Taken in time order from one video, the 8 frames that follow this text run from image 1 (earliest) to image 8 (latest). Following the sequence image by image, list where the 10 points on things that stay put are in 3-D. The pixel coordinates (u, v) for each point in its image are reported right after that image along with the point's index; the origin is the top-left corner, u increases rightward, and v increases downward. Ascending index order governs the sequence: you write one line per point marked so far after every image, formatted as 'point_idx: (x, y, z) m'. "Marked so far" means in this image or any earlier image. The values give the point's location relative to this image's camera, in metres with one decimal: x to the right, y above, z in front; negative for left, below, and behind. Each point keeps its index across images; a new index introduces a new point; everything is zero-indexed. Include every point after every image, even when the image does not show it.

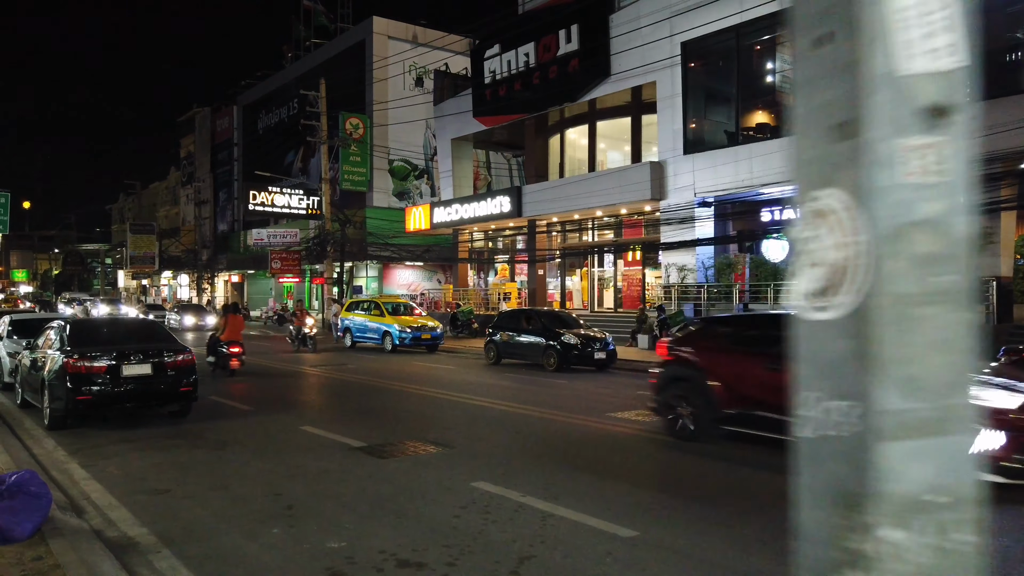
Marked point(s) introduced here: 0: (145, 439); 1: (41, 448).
0: (-4.4, -1.8, +9.7) m
1: (-5.3, -1.8, +9.2) m
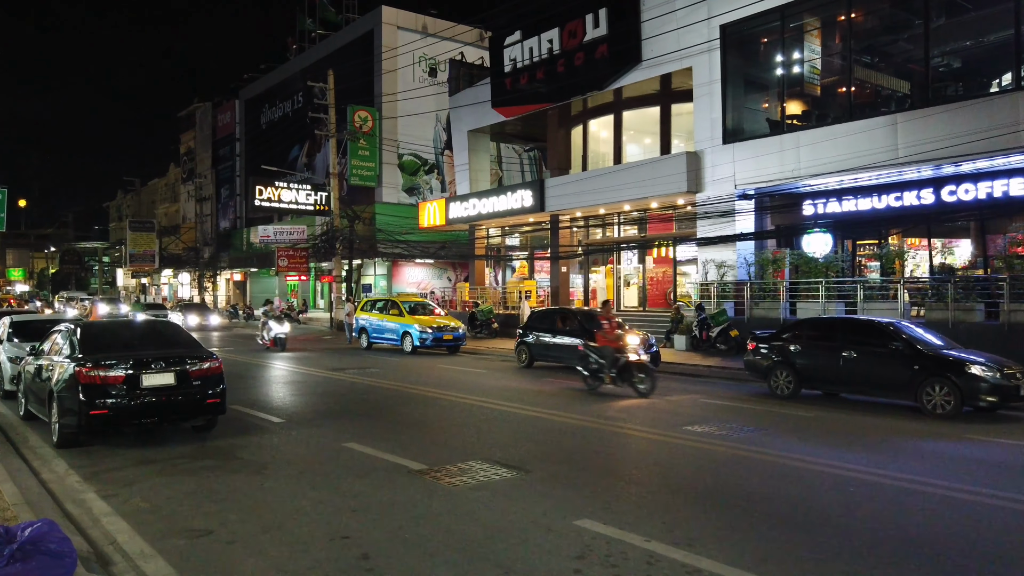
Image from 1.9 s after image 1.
0: (-3.6, -1.8, +8.5) m
1: (-4.5, -1.8, +8.0) m
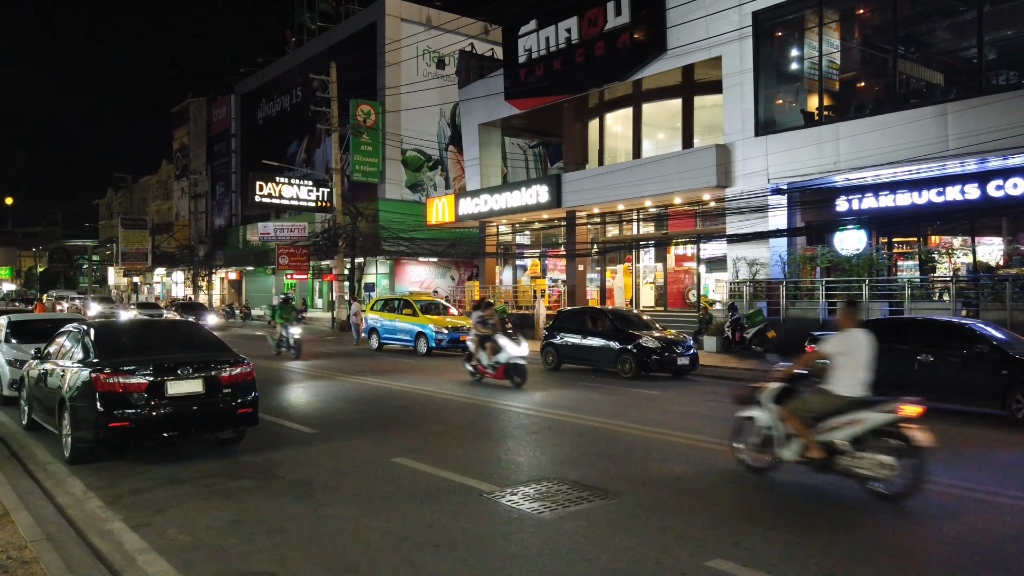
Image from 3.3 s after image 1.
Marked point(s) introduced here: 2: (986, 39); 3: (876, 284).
0: (-2.9, -1.7, +7.5) m
1: (-3.8, -1.7, +7.0) m
2: (+10.0, +5.2, +17.3) m
3: (+7.8, +0.1, +17.8) m
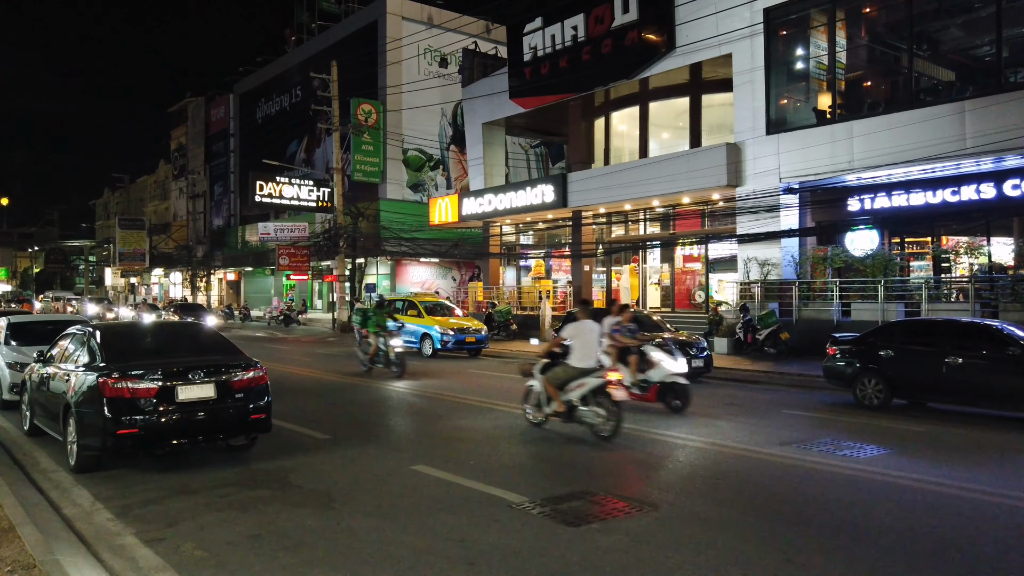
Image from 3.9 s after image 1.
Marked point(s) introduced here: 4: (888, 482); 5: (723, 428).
0: (-2.6, -1.7, +7.1) m
1: (-3.5, -1.7, +6.6) m
2: (+10.2, +5.2, +17.1) m
3: (+8.0, +0.1, +17.5) m
4: (+3.3, -1.7, +7.3) m
5: (+2.6, -1.7, +10.2) m
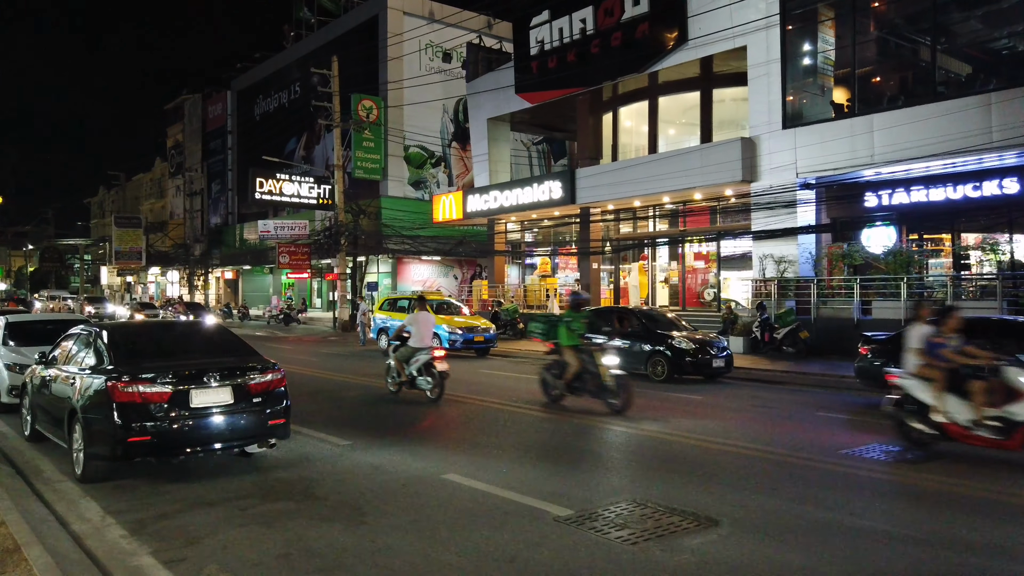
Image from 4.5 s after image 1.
0: (-2.3, -1.7, +6.7) m
1: (-3.2, -1.7, +6.1) m
2: (+10.4, +5.3, +16.6) m
3: (+8.3, +0.1, +17.0) m
4: (+3.6, -1.7, +6.9) m
5: (+2.9, -1.7, +9.7) m
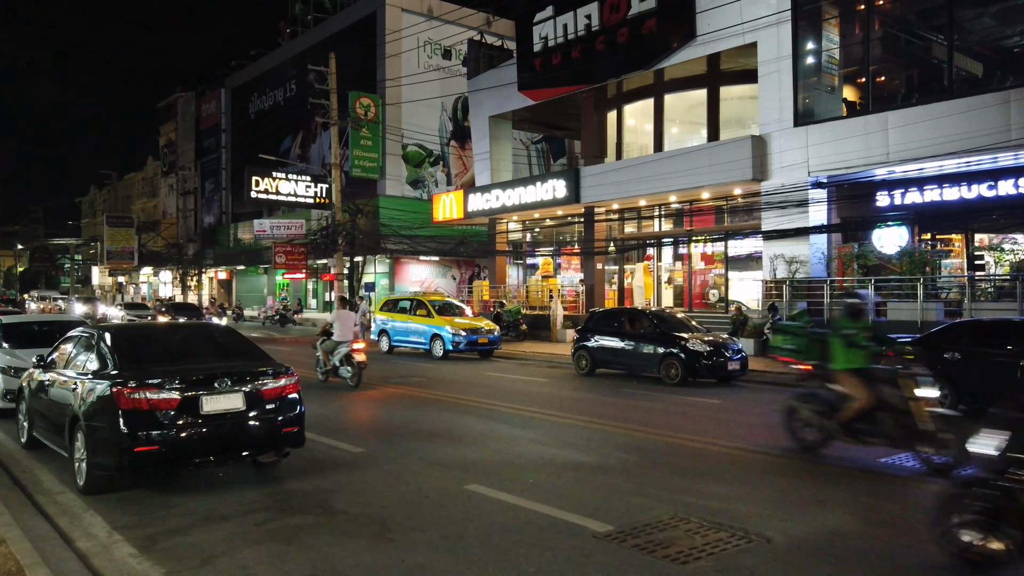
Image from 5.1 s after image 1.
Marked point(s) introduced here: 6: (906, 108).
0: (-2.0, -1.7, +6.2) m
1: (-2.9, -1.7, +5.7) m
2: (+10.6, +5.2, +16.3) m
3: (+8.5, +0.1, +16.7) m
4: (+3.9, -1.7, +6.5) m
5: (+3.1, -1.7, +9.3) m
6: (+8.6, +3.9, +18.0) m
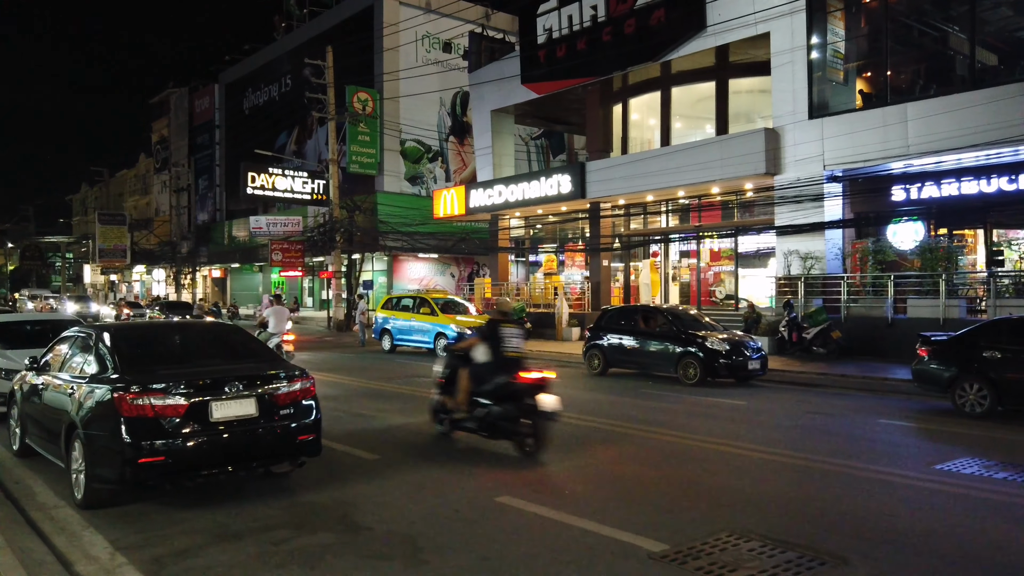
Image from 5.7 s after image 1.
0: (-1.8, -1.7, +5.7) m
1: (-2.6, -1.7, +5.1) m
2: (+10.8, +5.3, +15.9) m
3: (+8.6, +0.2, +16.2) m
4: (+4.2, -1.6, +6.0) m
5: (+3.4, -1.7, +8.8) m
6: (+8.7, +4.0, +17.6) m
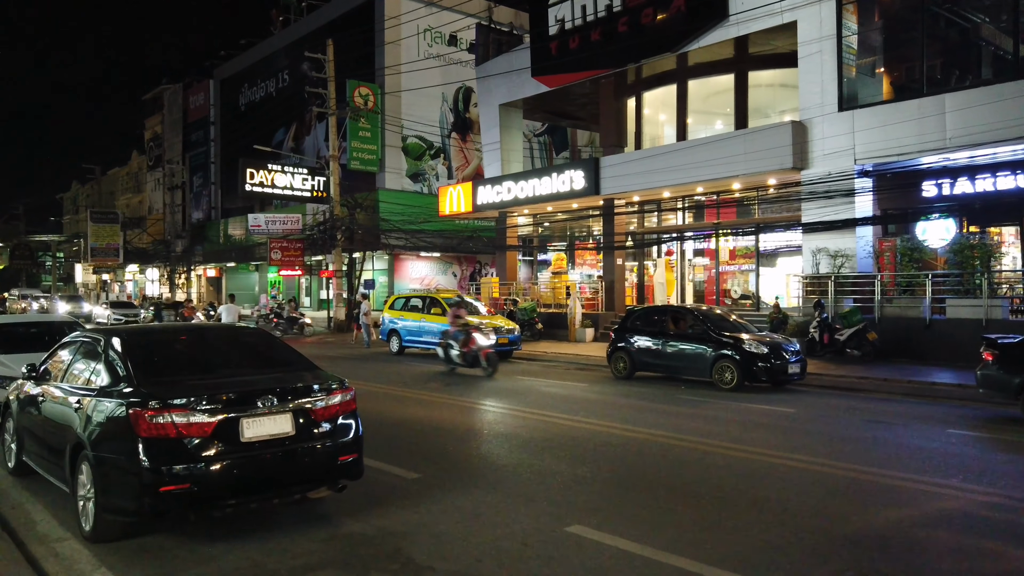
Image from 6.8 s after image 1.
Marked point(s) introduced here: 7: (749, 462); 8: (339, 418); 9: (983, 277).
0: (-1.3, -1.7, +4.9) m
1: (-2.1, -1.7, +4.3) m
2: (+11.2, +5.3, +15.2) m
3: (+9.0, +0.2, +15.5) m
4: (+4.7, -1.6, +5.3) m
5: (+3.9, -1.7, +8.1) m
6: (+9.1, +4.0, +16.8) m
7: (+2.2, -1.6, +7.7) m
8: (-1.2, -0.9, +5.9) m
9: (+8.8, +0.2, +15.5) m
